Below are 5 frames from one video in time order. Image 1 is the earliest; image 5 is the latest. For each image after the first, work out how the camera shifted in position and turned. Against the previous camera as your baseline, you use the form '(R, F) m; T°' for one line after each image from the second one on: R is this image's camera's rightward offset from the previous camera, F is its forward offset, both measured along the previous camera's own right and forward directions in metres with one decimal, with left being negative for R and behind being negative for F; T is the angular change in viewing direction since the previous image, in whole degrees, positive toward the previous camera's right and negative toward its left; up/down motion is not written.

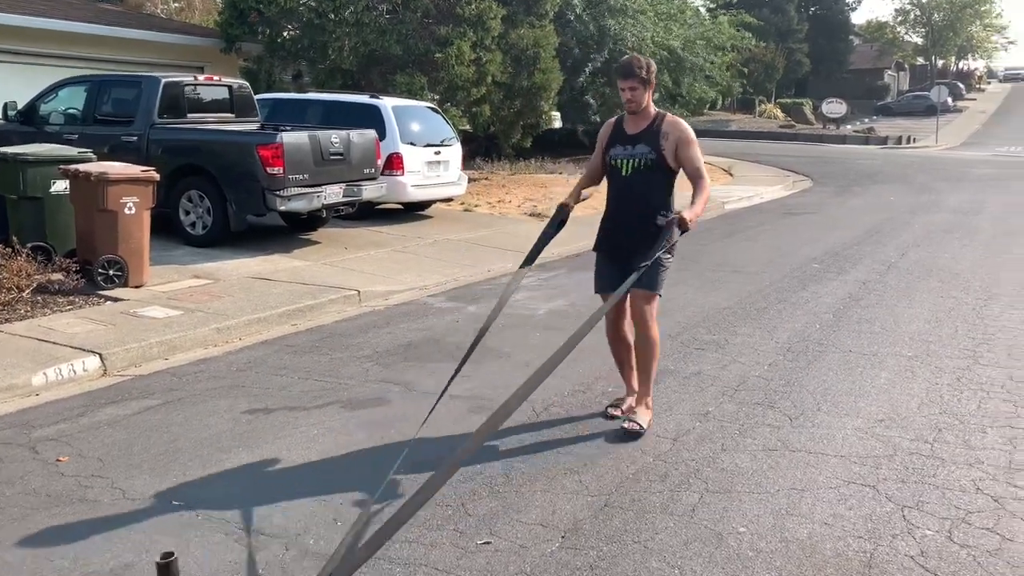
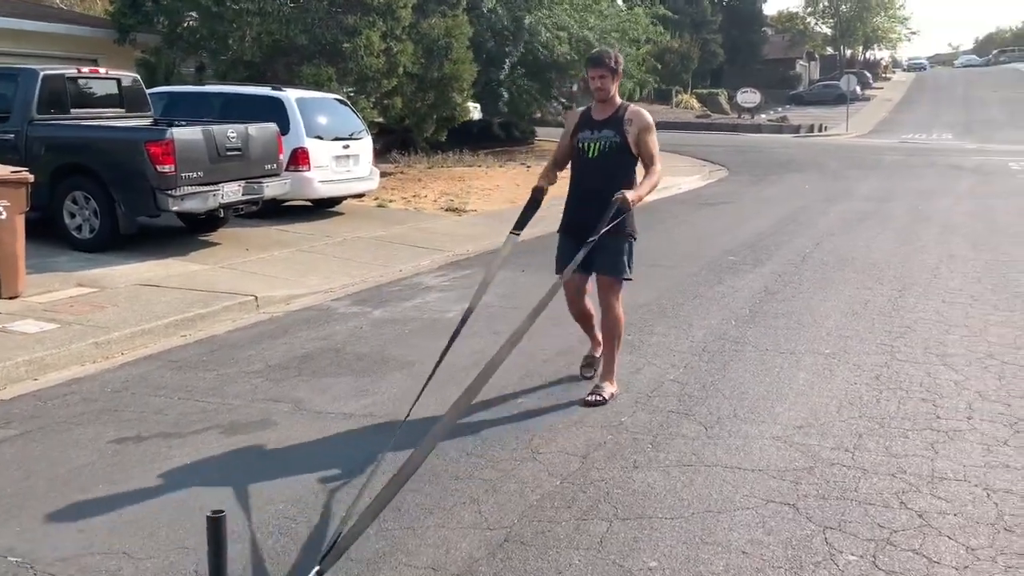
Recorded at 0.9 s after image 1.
(+0.2, +0.4) m; +5°
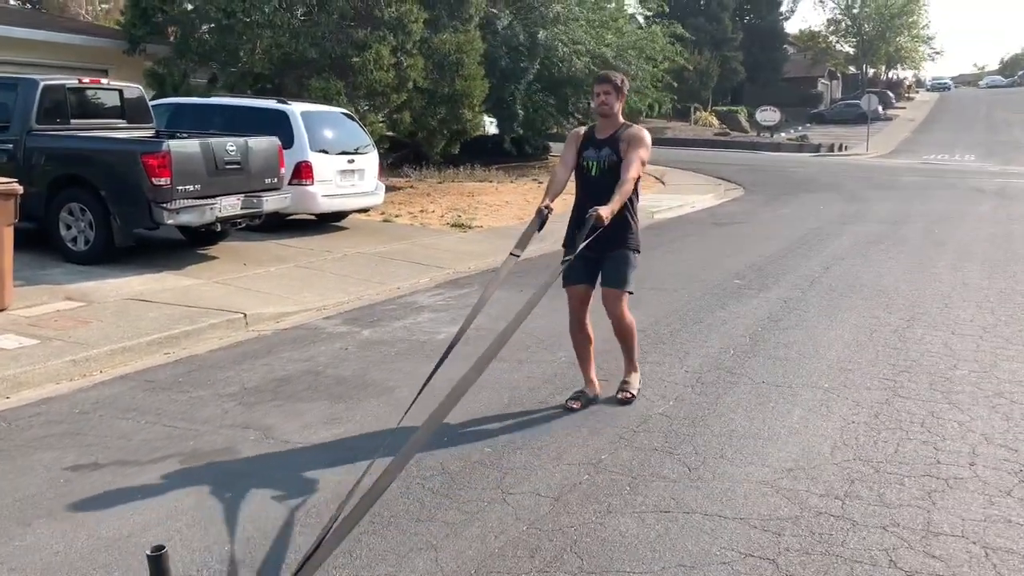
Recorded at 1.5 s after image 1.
(+0.2, +0.2) m; -1°
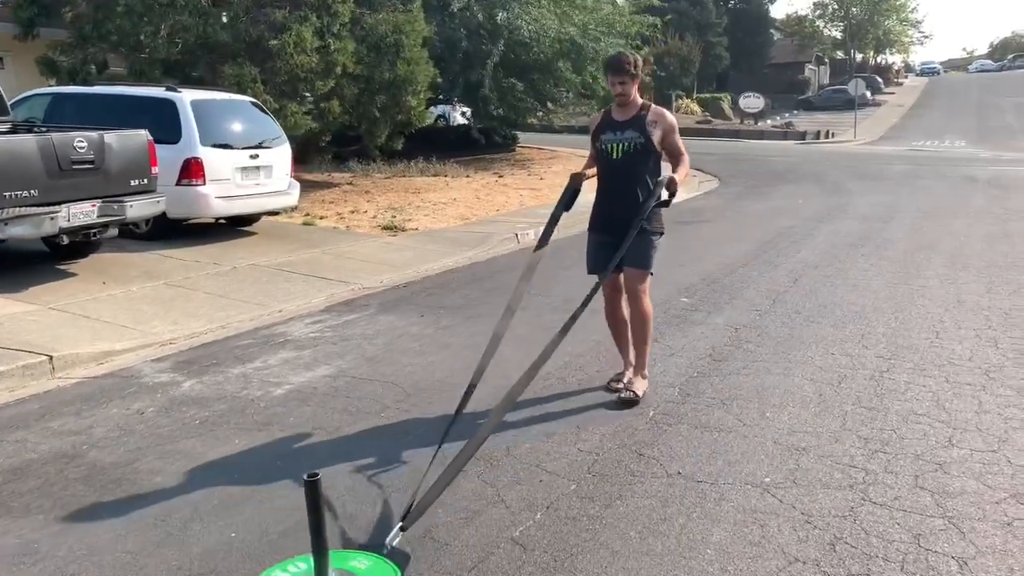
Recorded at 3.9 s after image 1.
(+0.8, +1.7) m; +1°
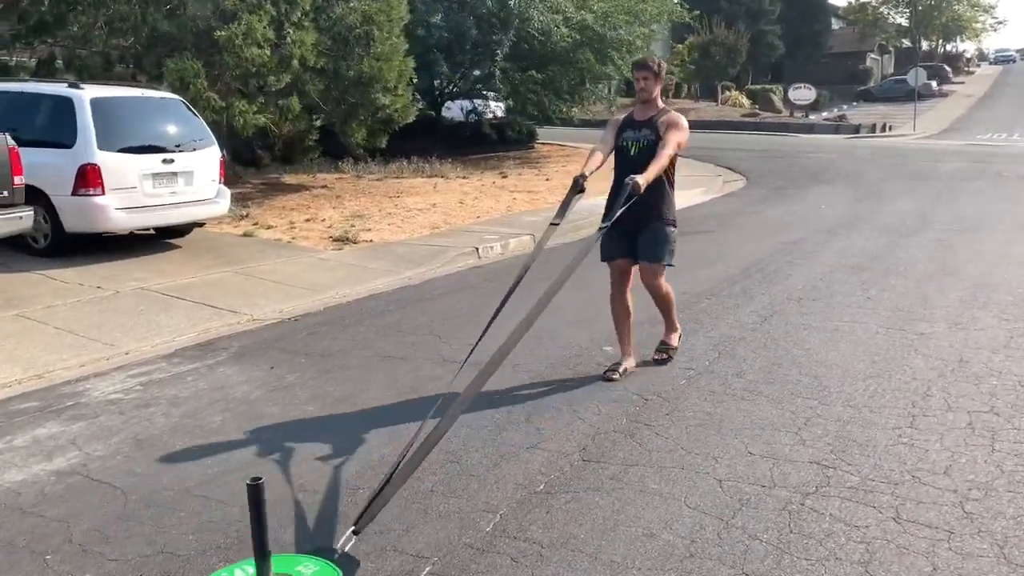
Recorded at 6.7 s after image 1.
(+1.3, +1.7) m; -4°
